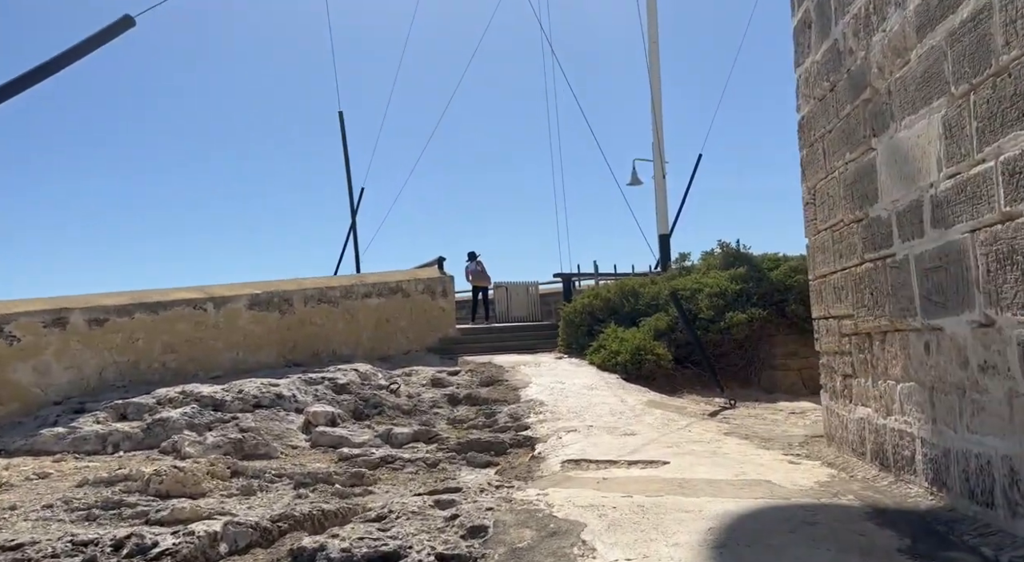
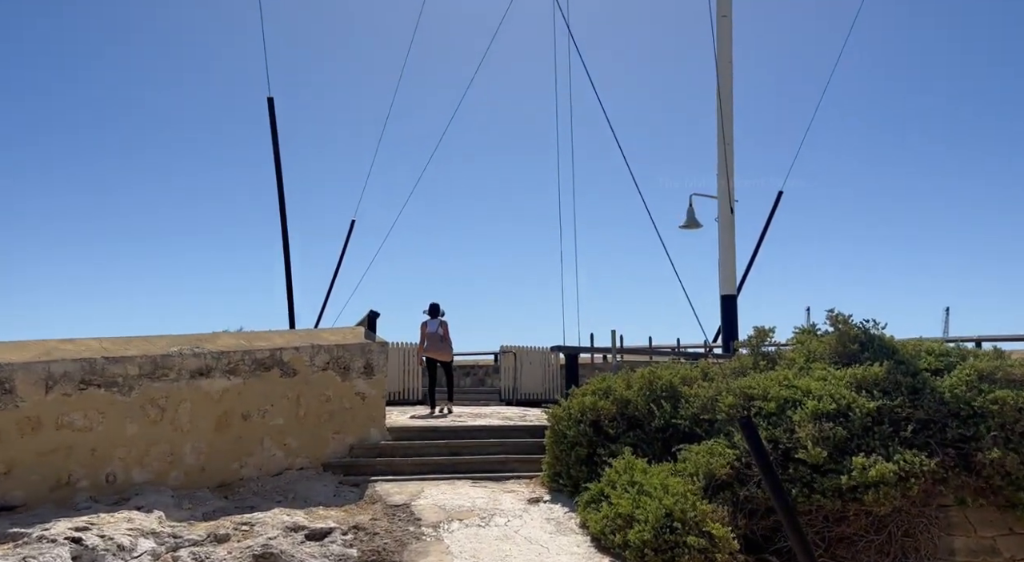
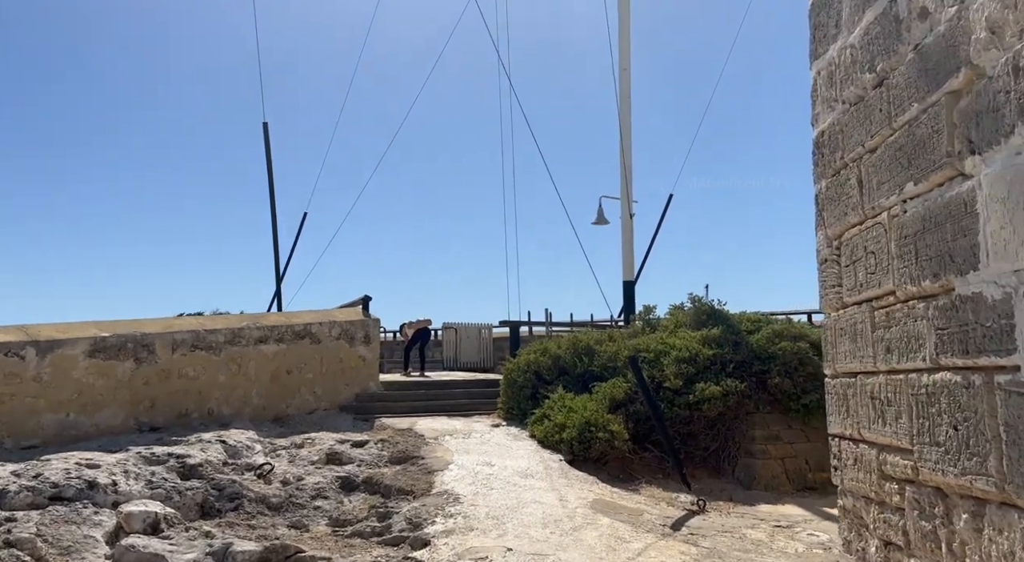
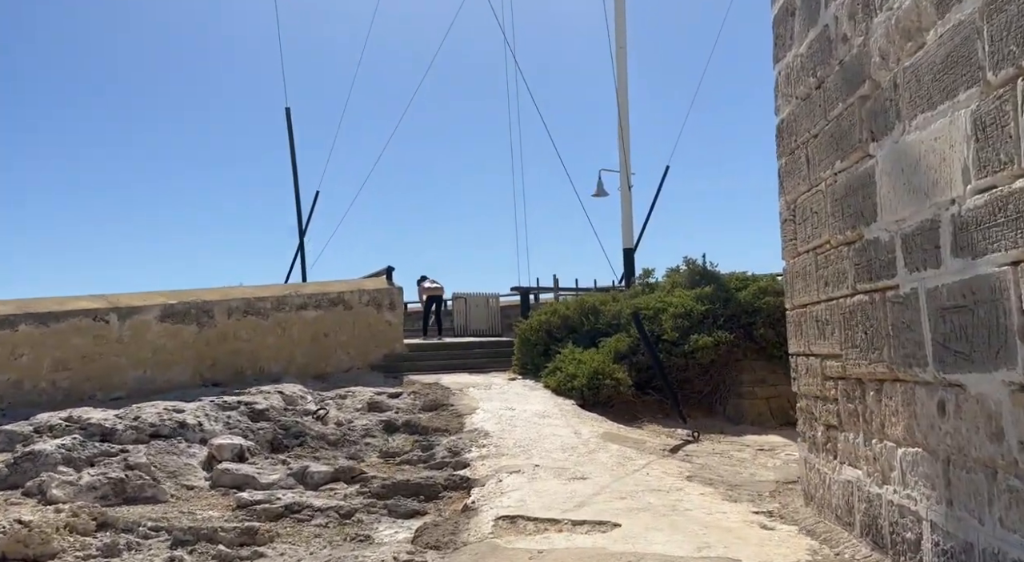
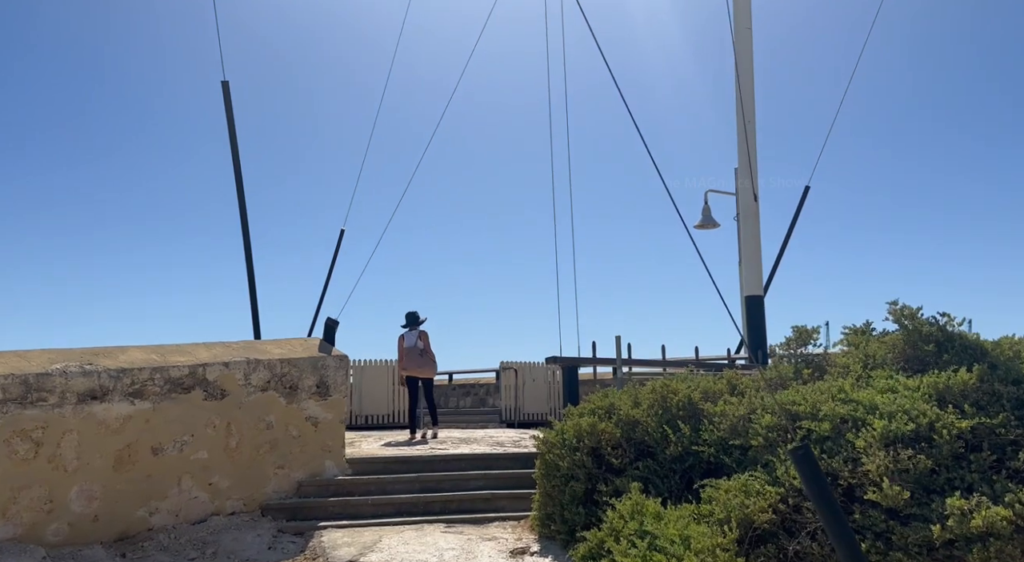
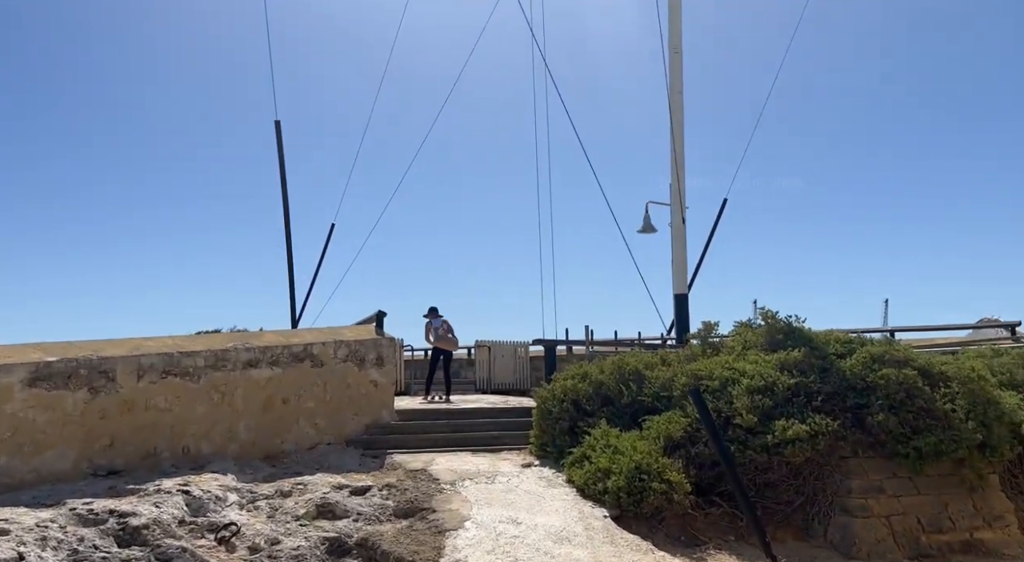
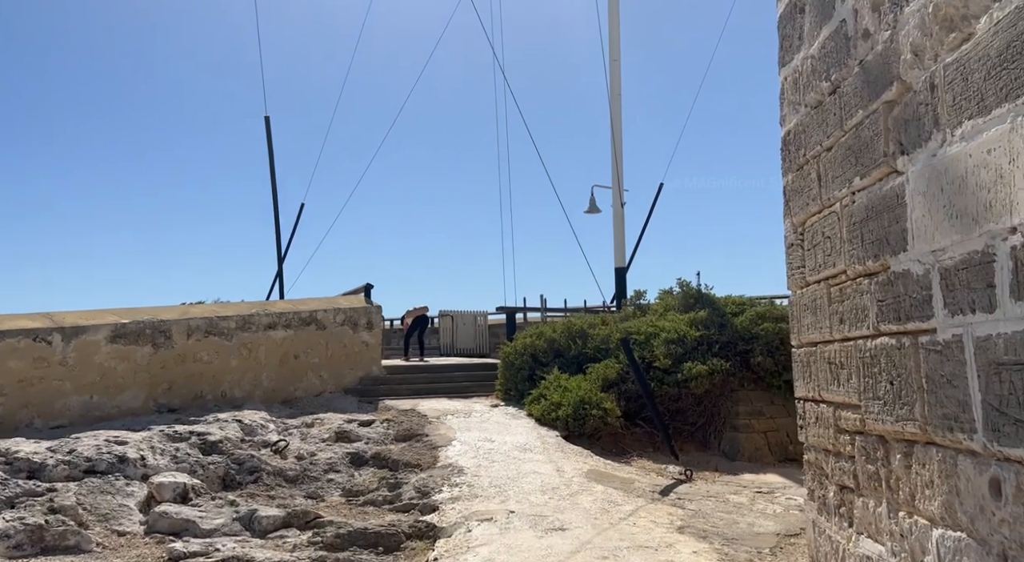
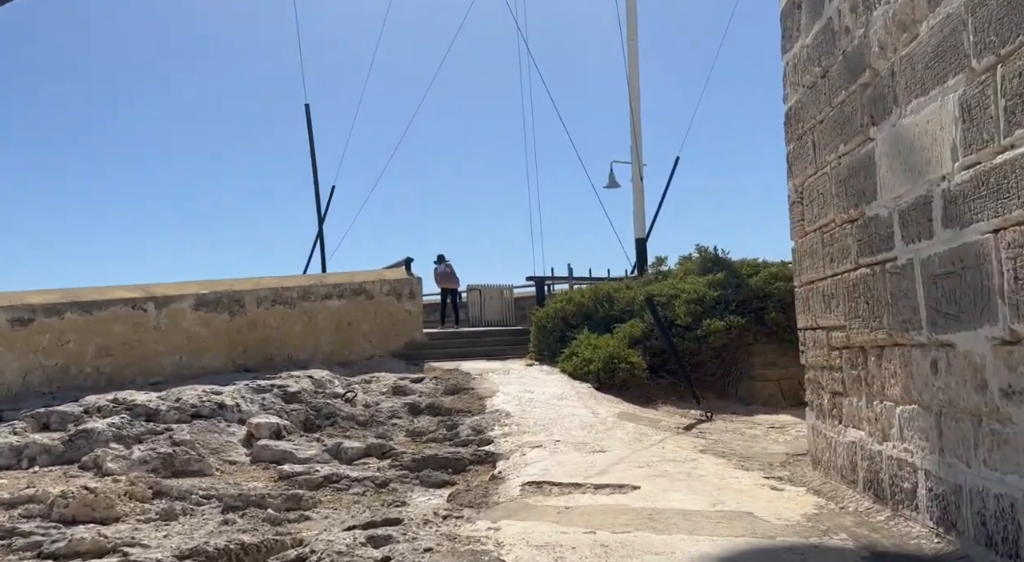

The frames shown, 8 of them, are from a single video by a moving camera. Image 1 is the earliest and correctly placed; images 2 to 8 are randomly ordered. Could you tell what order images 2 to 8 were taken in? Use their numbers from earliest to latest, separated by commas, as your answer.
8, 4, 7, 3, 6, 2, 5
